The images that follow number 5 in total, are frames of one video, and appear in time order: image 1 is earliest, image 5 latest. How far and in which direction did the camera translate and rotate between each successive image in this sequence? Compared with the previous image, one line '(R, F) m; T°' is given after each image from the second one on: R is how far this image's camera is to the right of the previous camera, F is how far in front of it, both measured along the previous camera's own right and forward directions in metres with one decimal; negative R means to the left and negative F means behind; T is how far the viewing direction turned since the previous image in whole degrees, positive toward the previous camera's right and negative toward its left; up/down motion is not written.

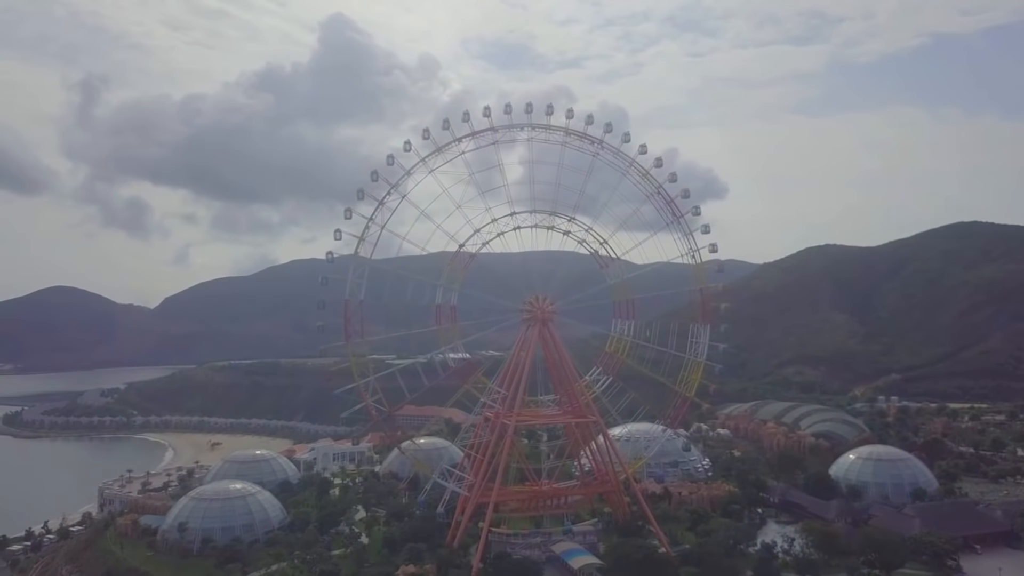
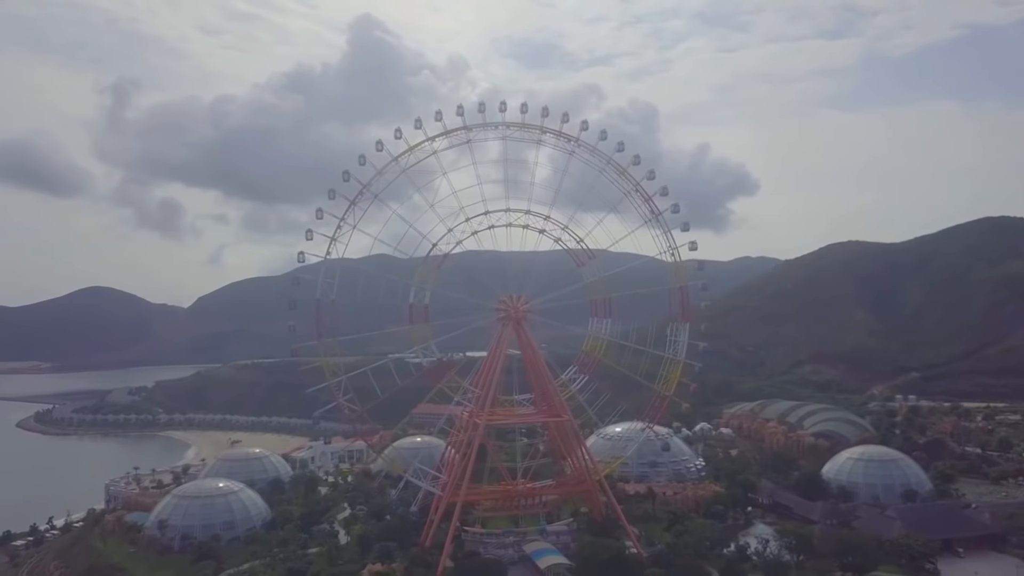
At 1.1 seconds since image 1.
(+2.0, +0.1) m; -2°
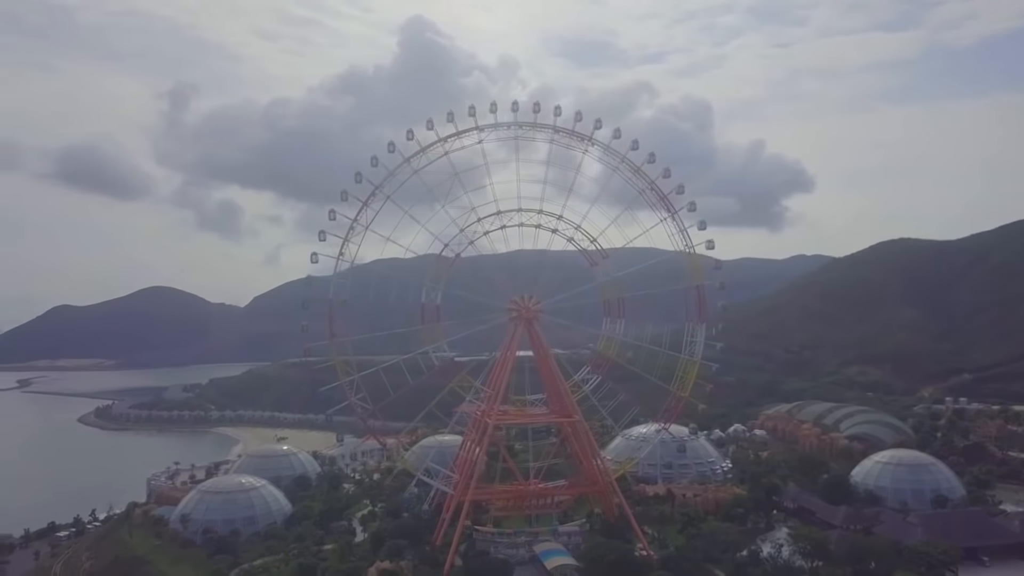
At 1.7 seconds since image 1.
(+1.4, 0.0) m; -4°
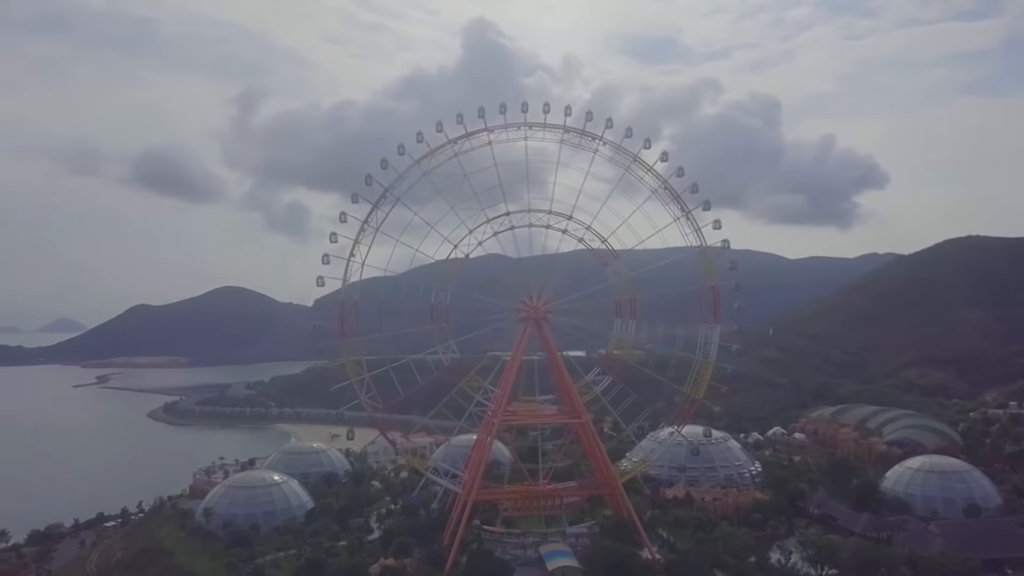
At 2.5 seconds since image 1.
(+1.9, 0.0) m; -5°
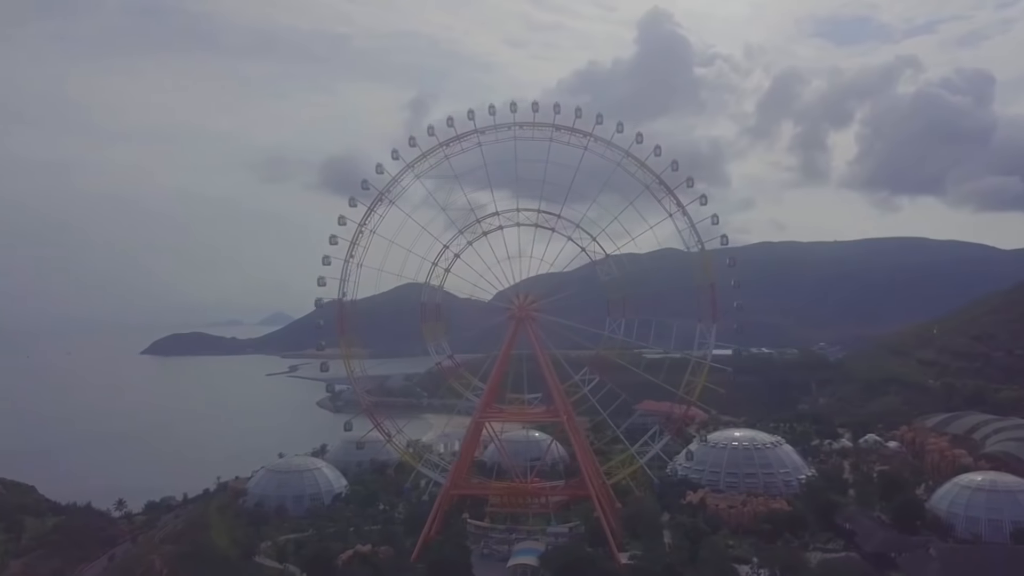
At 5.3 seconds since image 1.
(+6.8, +0.5) m; -13°
